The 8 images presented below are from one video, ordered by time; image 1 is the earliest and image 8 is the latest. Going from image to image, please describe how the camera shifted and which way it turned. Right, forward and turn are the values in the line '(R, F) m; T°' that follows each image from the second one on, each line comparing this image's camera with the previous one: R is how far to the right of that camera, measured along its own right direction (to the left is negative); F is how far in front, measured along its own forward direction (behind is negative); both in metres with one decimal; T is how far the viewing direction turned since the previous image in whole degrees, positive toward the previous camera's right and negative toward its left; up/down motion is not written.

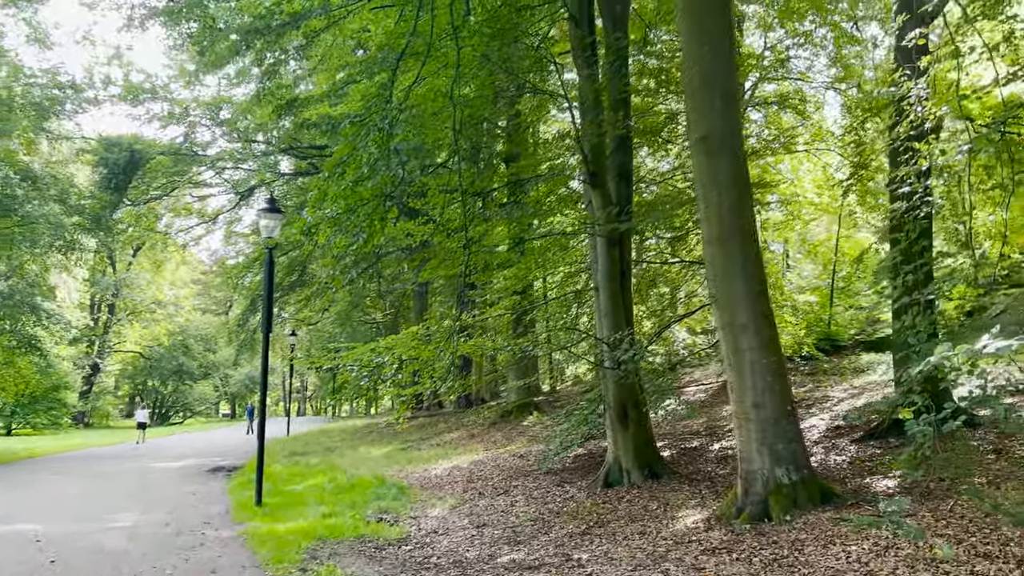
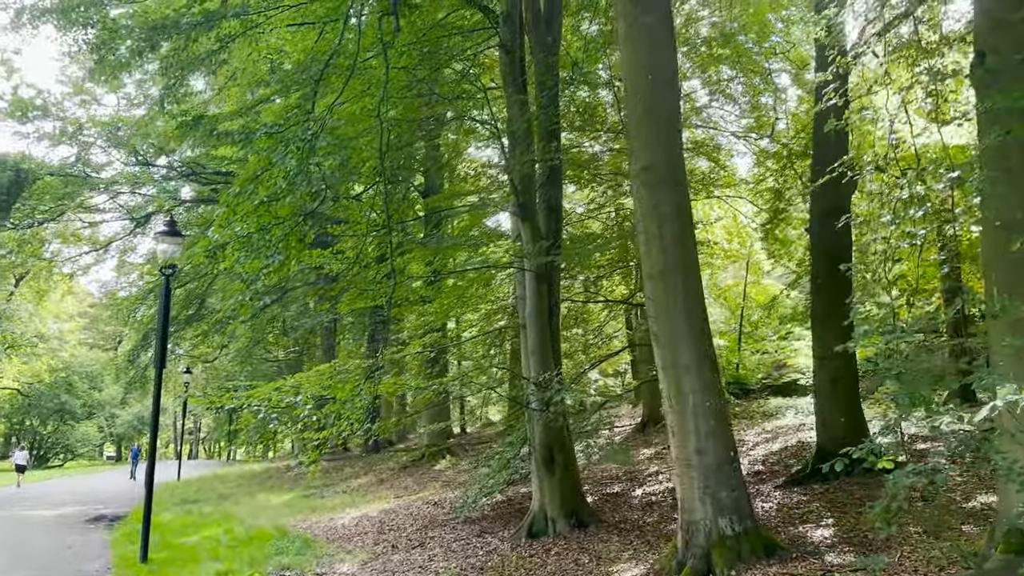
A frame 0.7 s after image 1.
(-0.2, +0.5) m; +6°
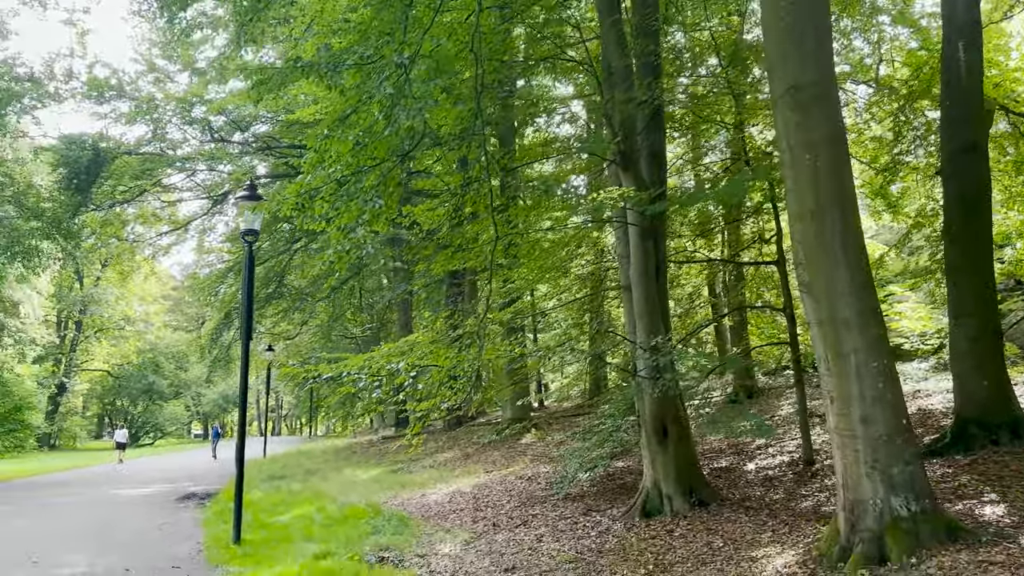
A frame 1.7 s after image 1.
(-0.4, +0.7) m; -5°
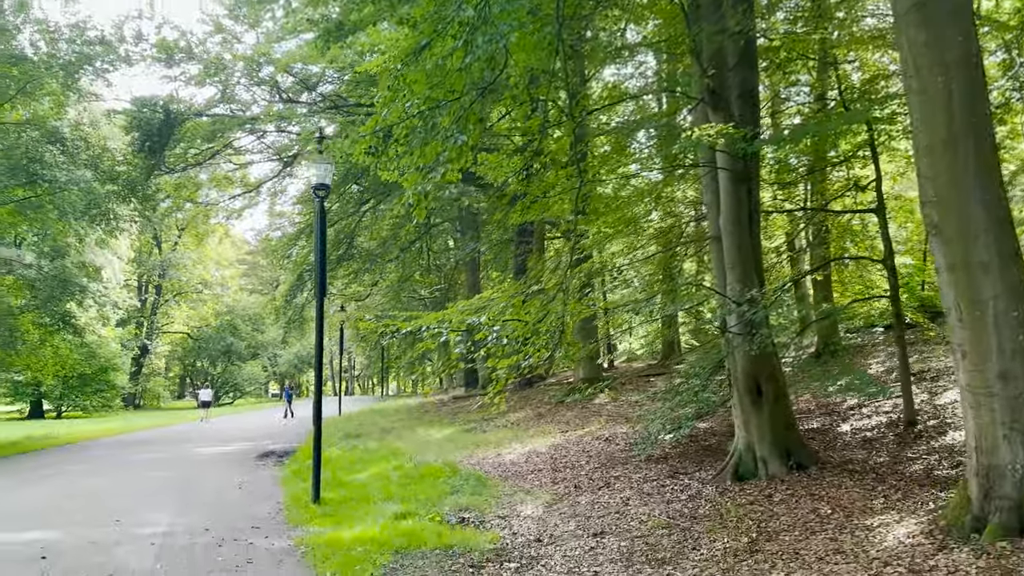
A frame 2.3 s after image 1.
(-0.1, +0.4) m; -5°
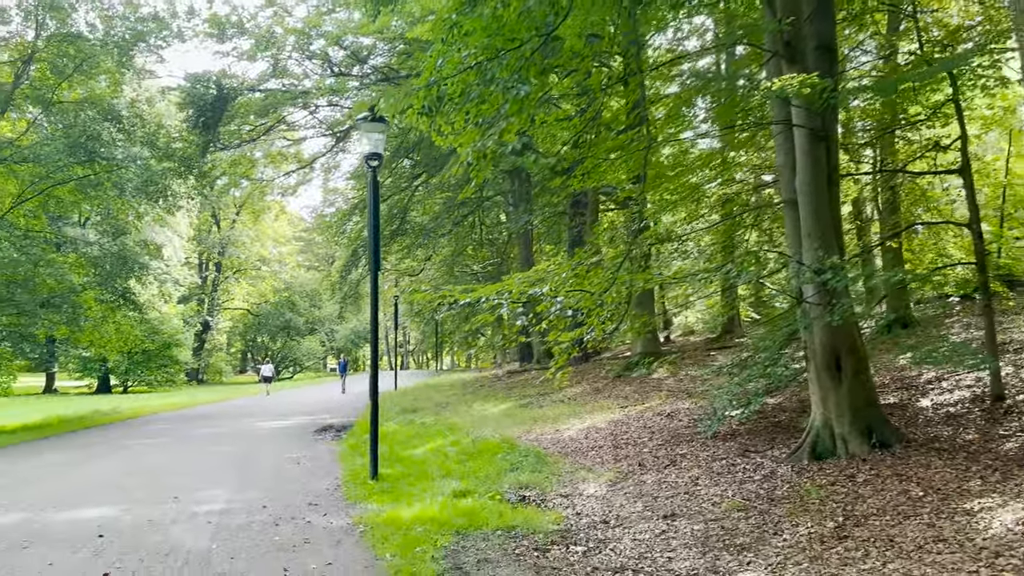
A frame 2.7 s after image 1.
(-0.1, +0.3) m; -4°
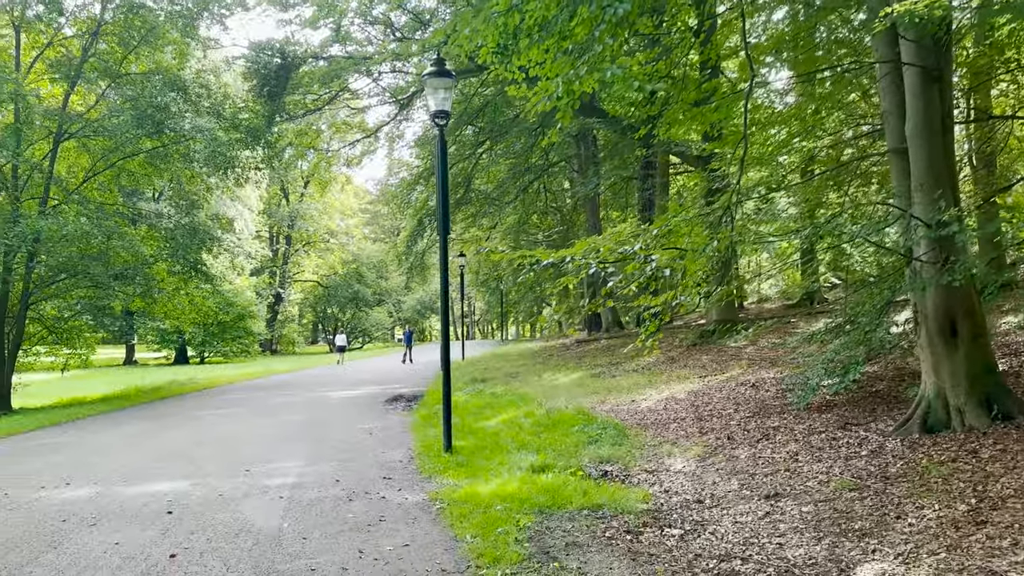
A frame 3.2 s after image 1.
(-0.1, +0.4) m; -5°
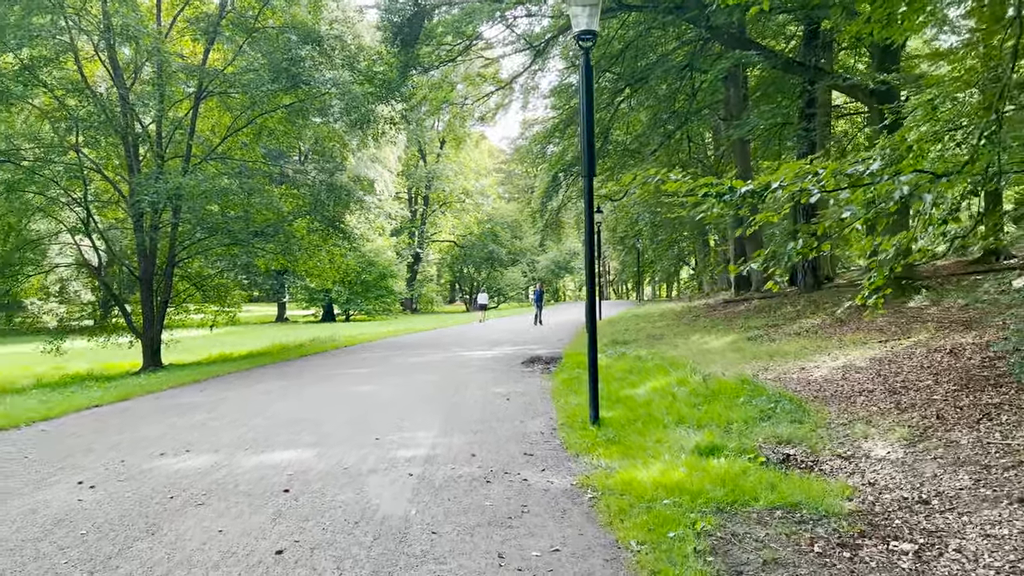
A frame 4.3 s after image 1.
(-0.2, +0.9) m; -9°
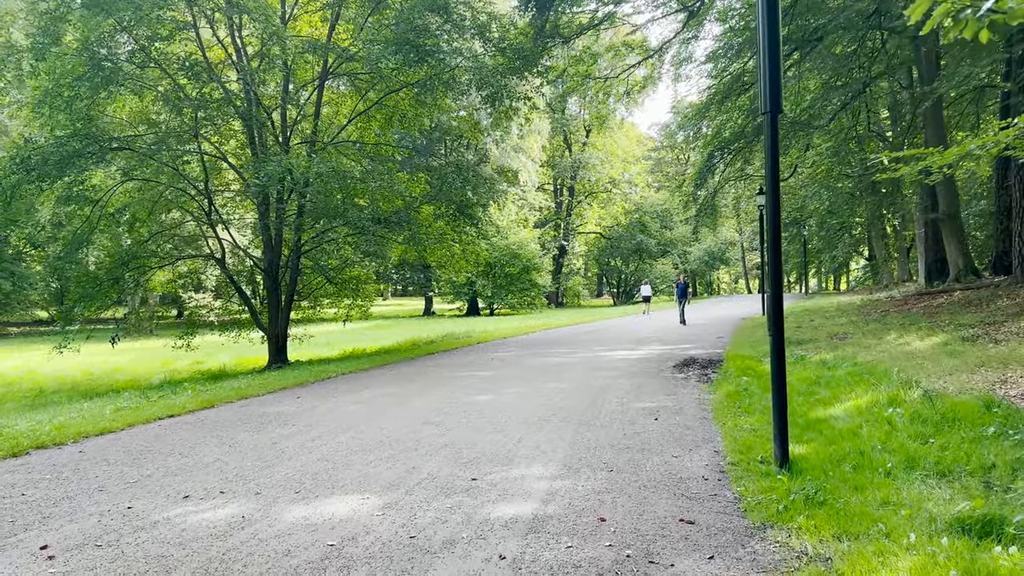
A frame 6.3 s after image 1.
(0.0, +1.6) m; -11°
